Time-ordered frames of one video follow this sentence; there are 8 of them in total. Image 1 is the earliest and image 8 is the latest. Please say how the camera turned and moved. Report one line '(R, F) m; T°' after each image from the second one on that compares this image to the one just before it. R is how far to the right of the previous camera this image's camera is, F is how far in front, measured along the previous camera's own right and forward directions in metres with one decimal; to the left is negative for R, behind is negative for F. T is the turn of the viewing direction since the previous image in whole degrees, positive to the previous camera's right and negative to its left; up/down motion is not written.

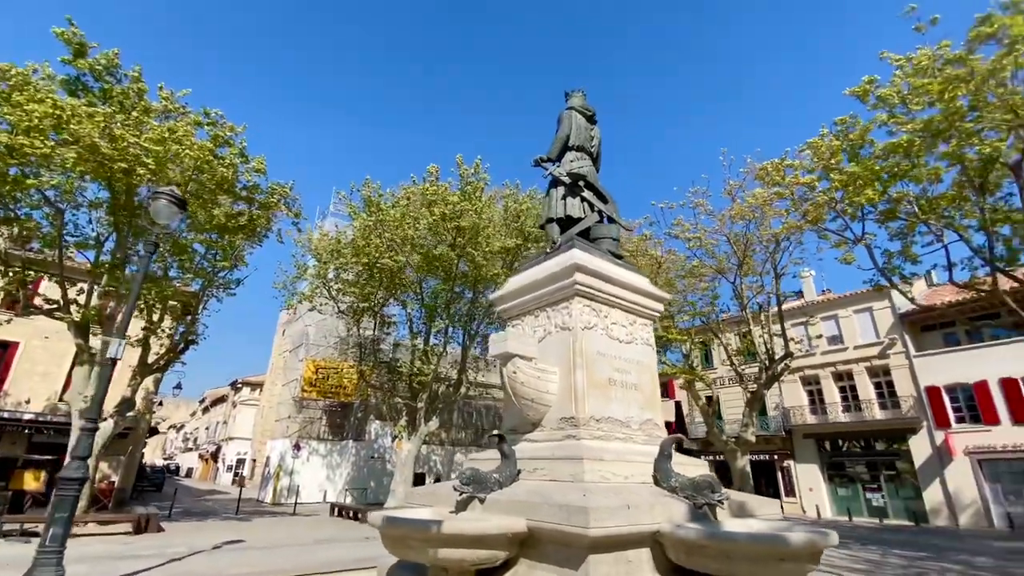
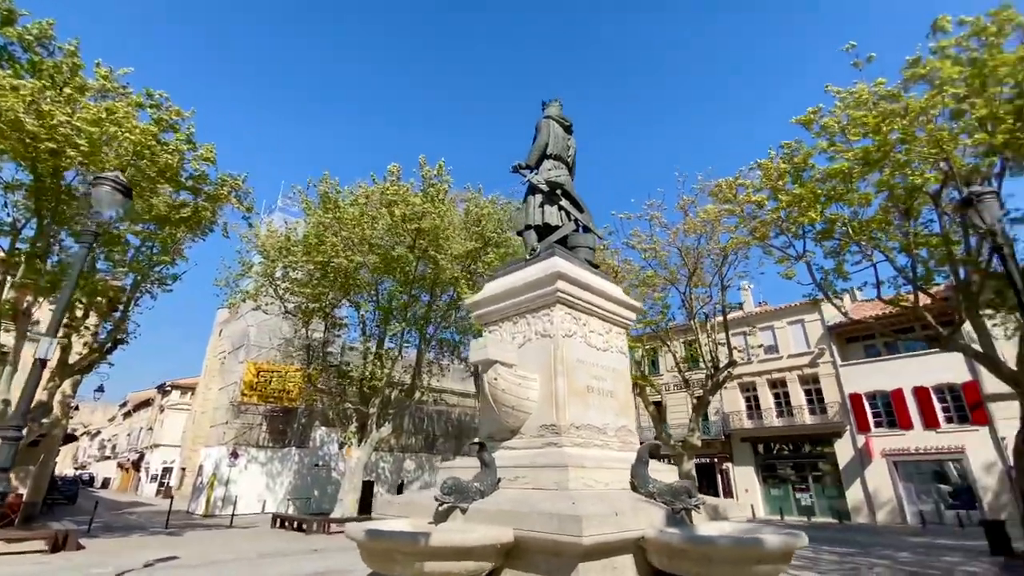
(-0.3, +0.1) m; +6°
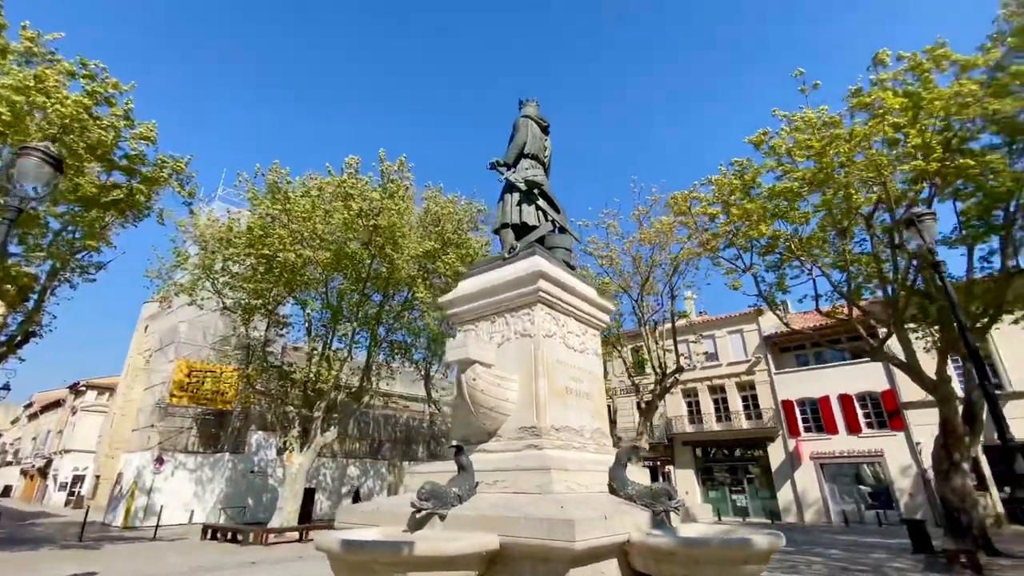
(-0.3, +0.1) m; +6°
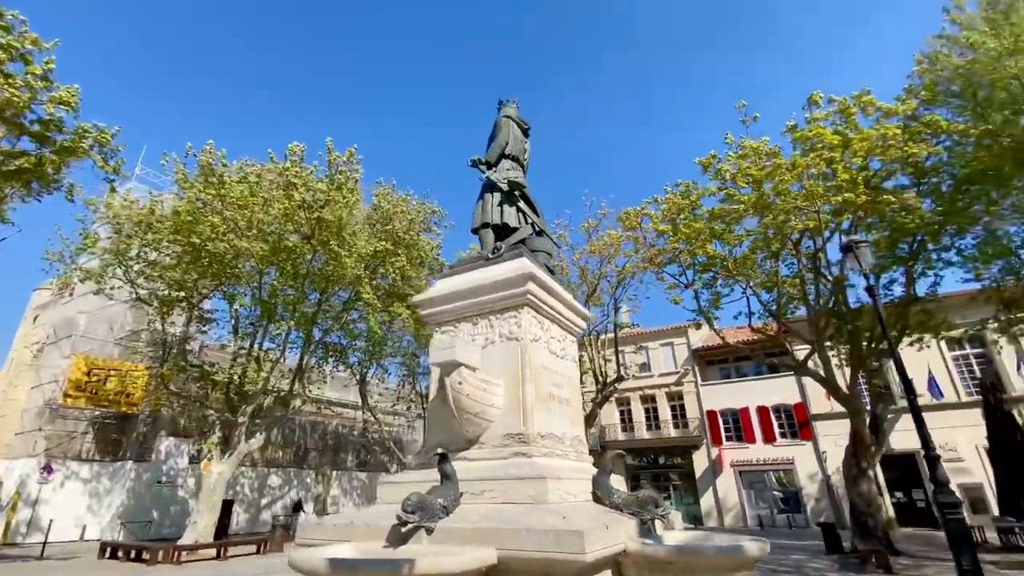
(-0.5, +0.2) m; +8°
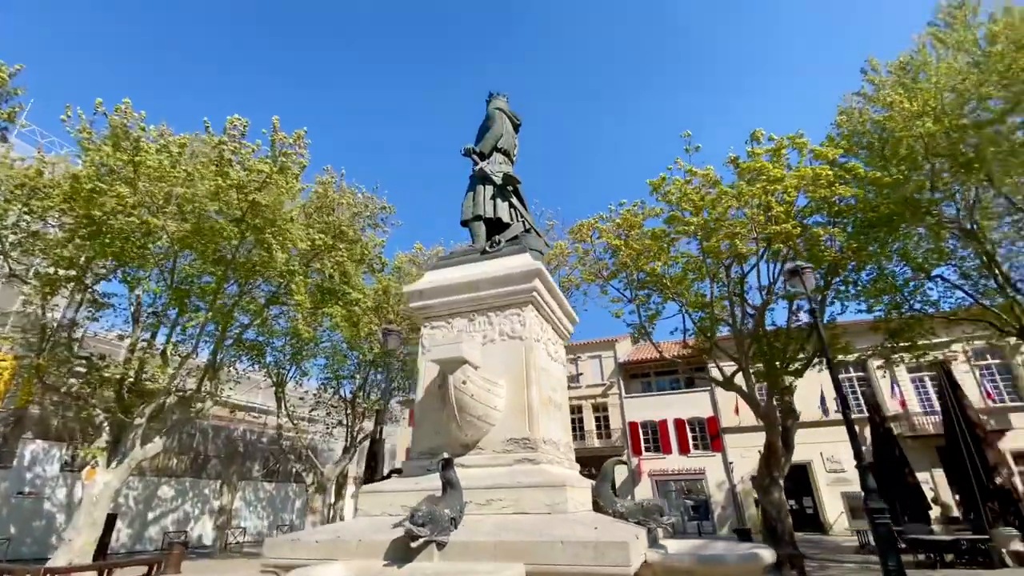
(-0.8, +0.3) m; +9°
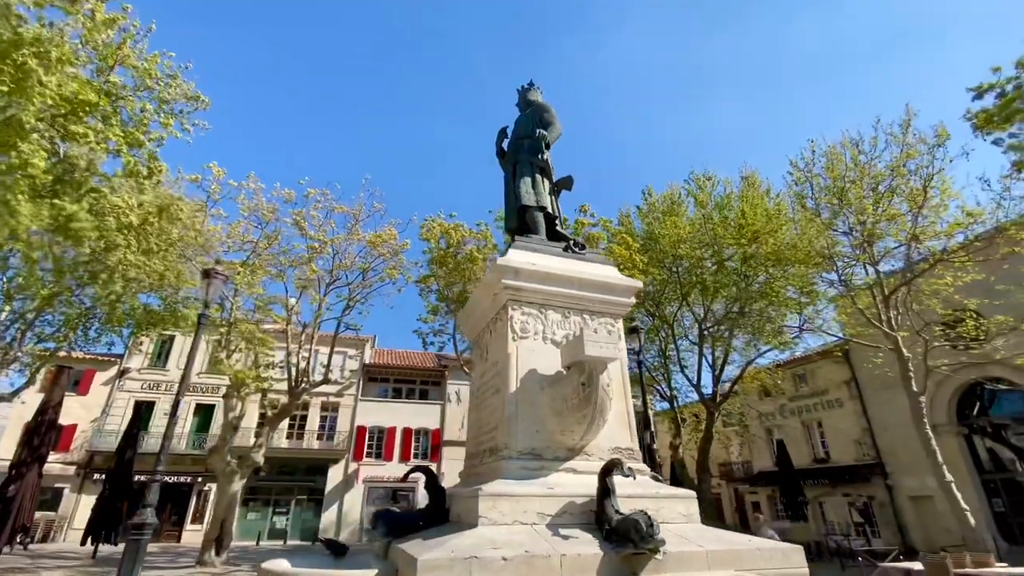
(-3.3, +1.3) m; +34°
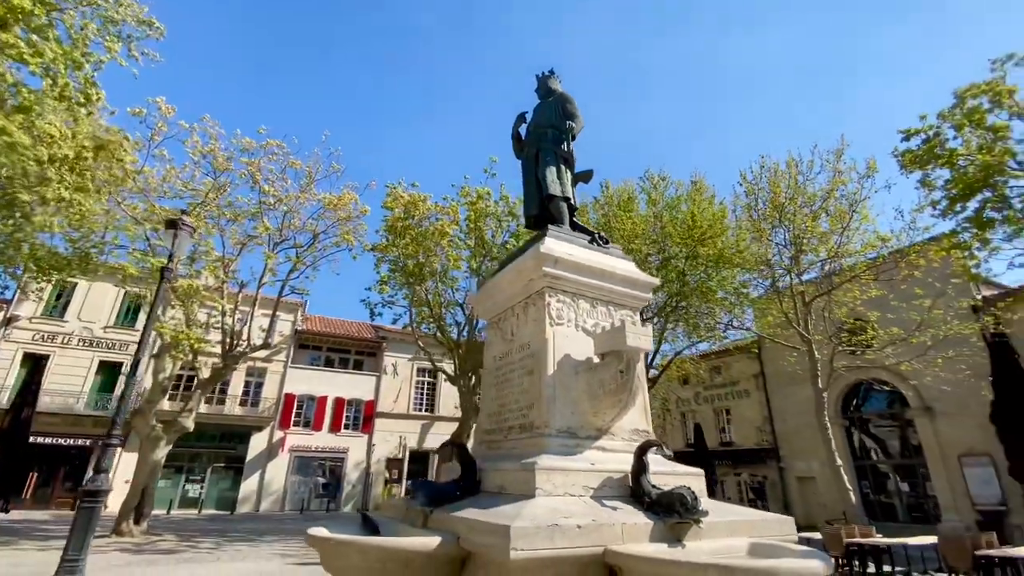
(-1.0, -0.1) m; +9°
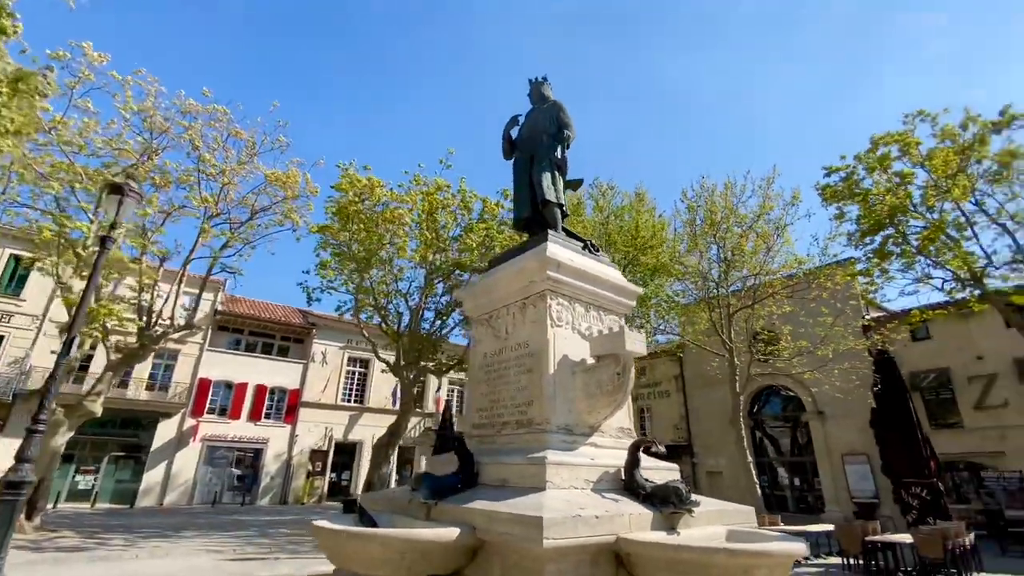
(-0.7, -0.1) m; +9°
